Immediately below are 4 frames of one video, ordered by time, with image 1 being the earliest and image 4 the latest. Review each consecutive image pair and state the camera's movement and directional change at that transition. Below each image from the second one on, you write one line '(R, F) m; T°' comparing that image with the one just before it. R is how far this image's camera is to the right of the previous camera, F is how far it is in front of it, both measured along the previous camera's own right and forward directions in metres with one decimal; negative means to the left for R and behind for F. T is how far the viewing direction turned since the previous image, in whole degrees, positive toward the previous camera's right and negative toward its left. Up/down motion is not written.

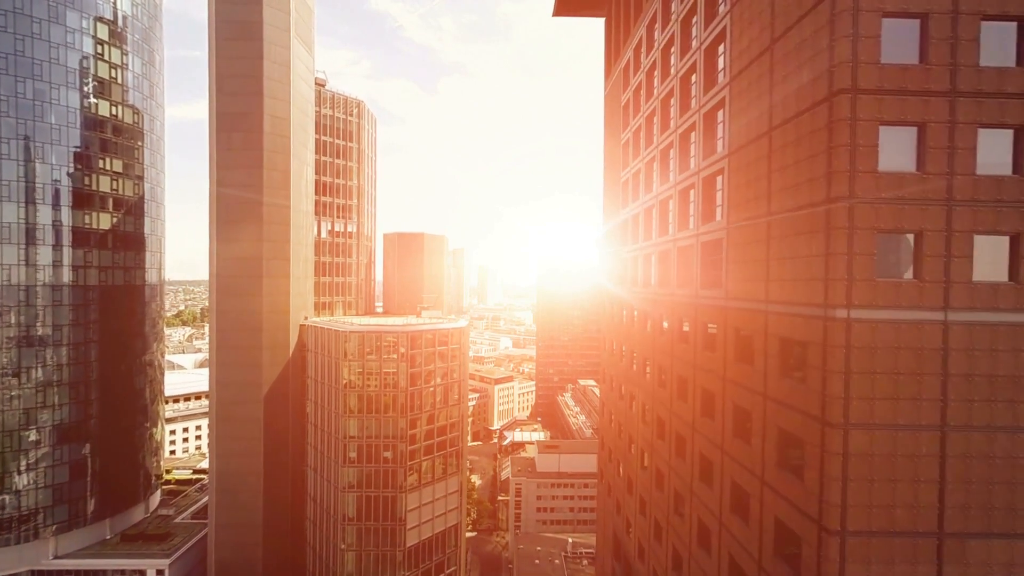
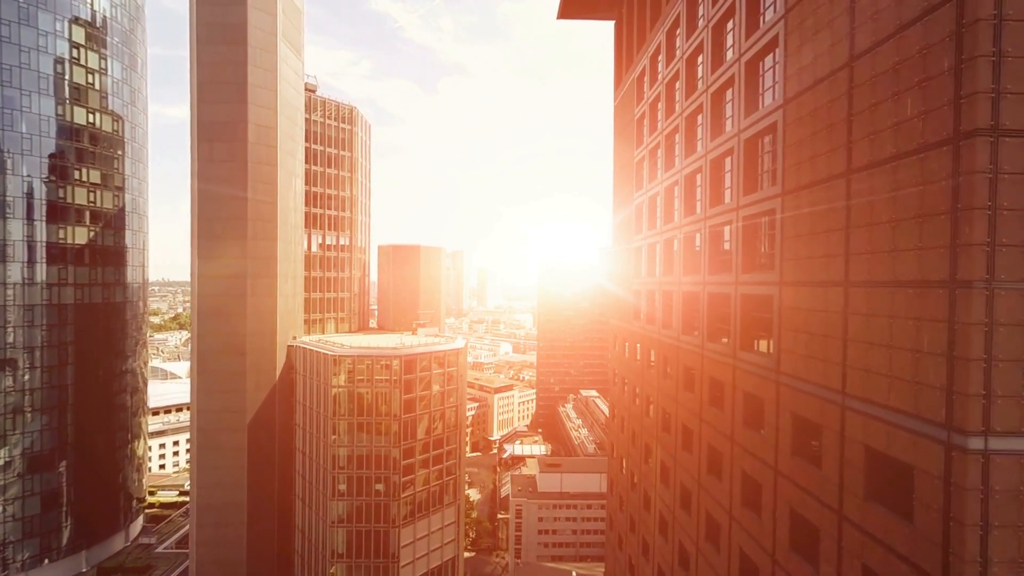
(0.0, +2.7) m; 0°
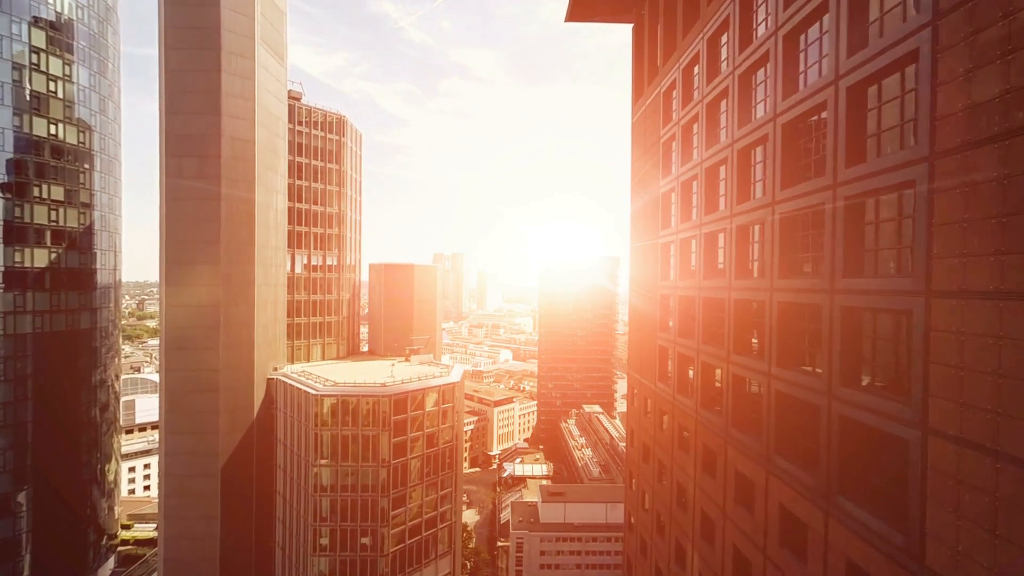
(-0.1, +4.0) m; 0°
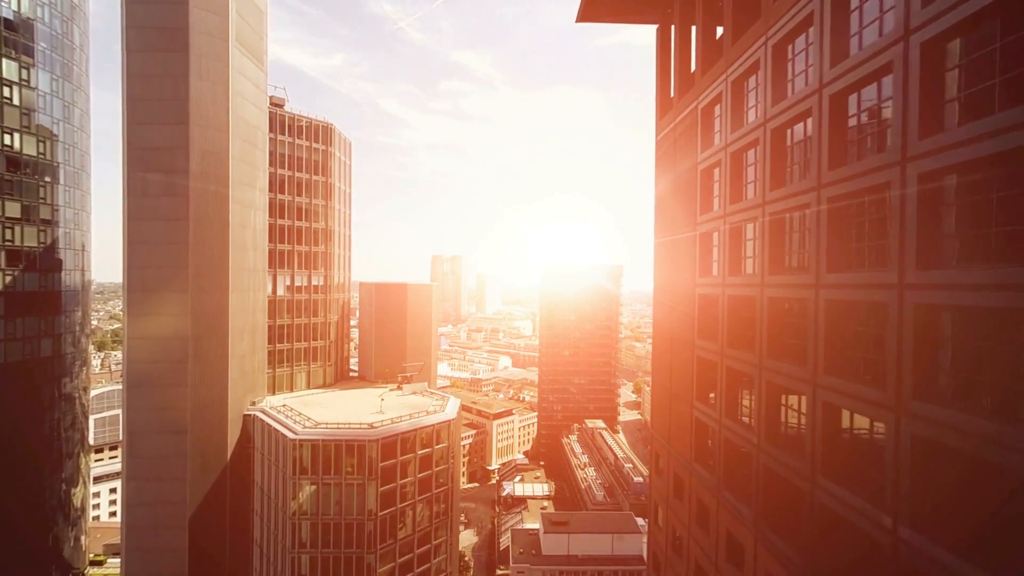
(-0.2, +3.8) m; 0°
